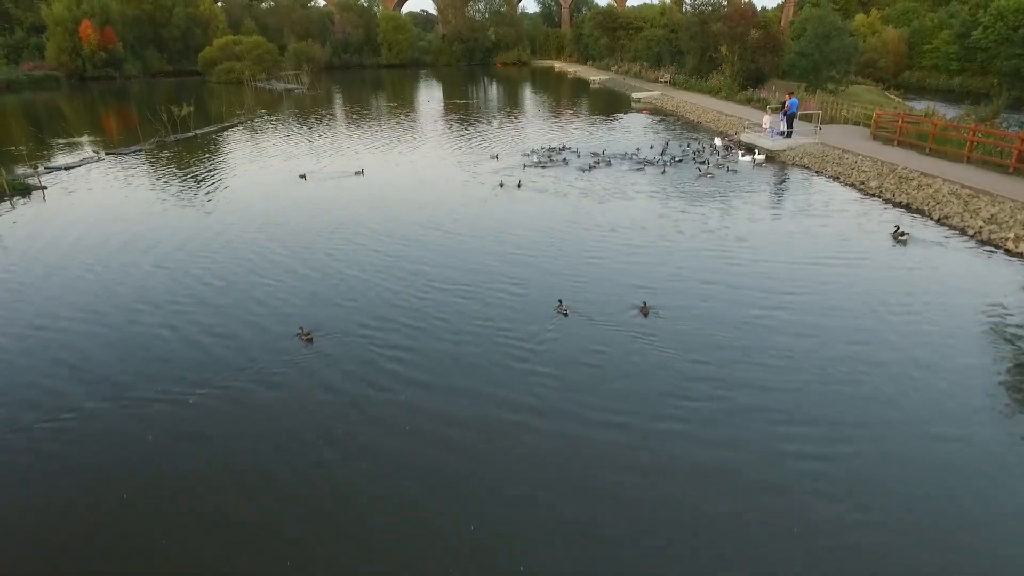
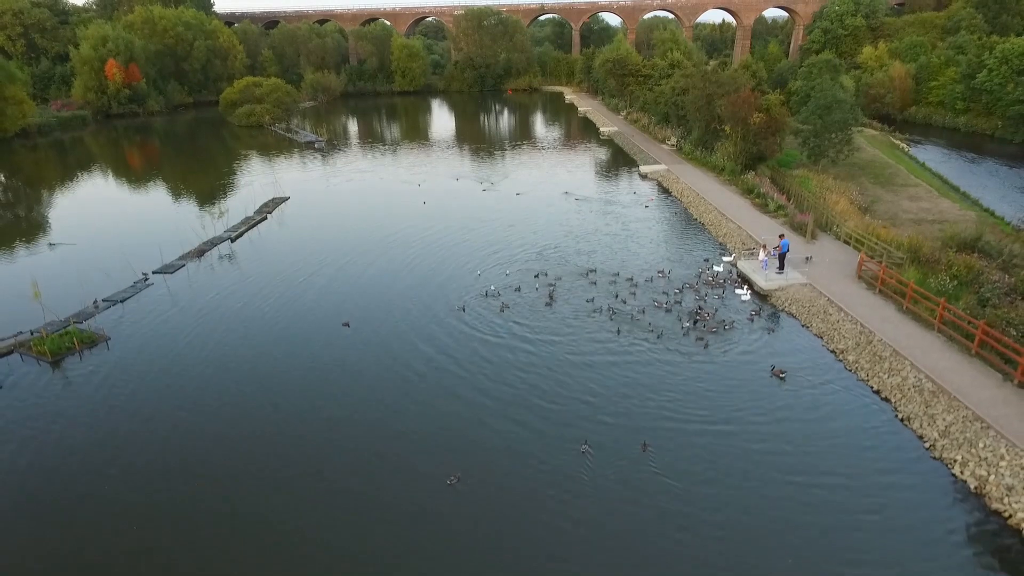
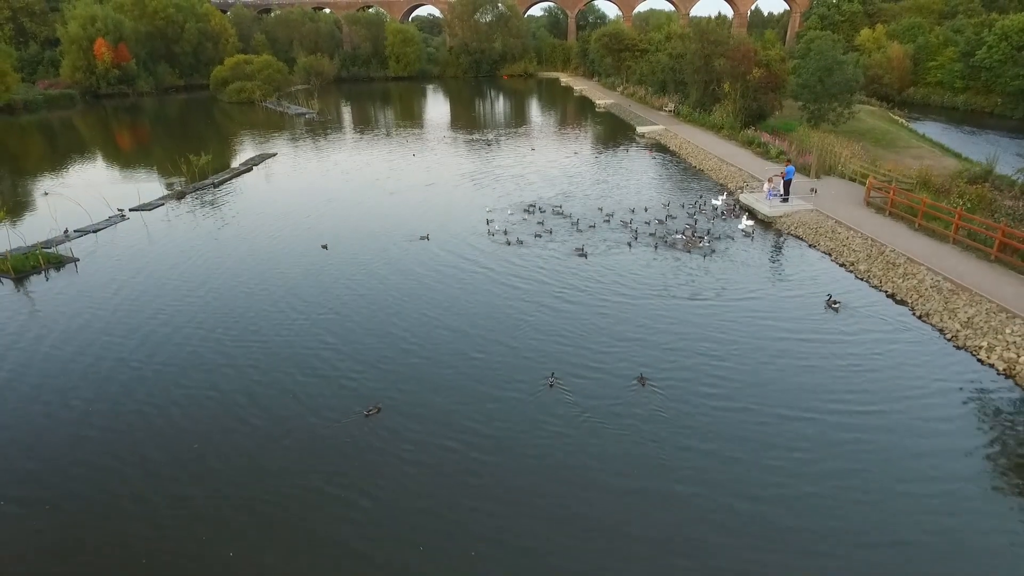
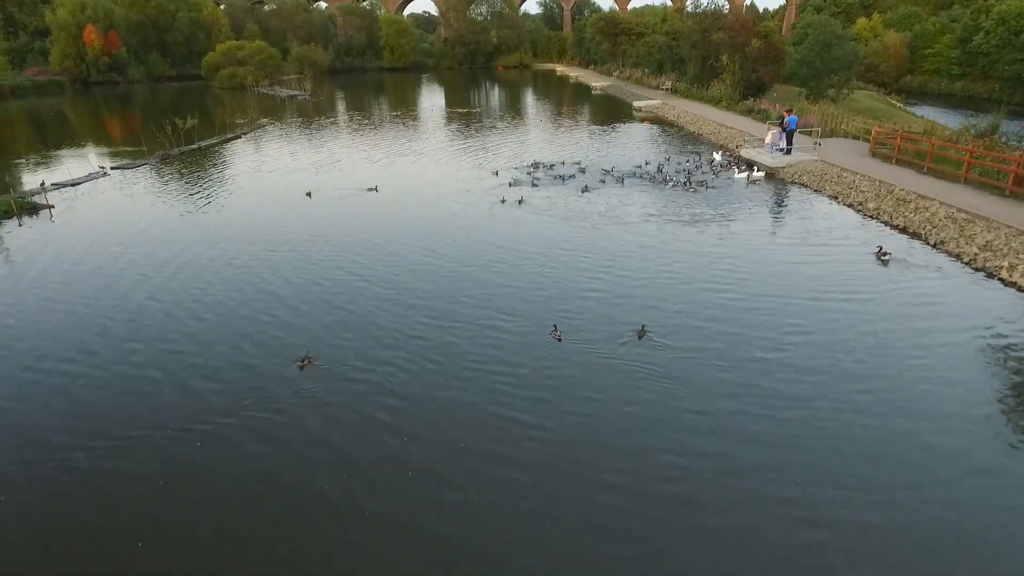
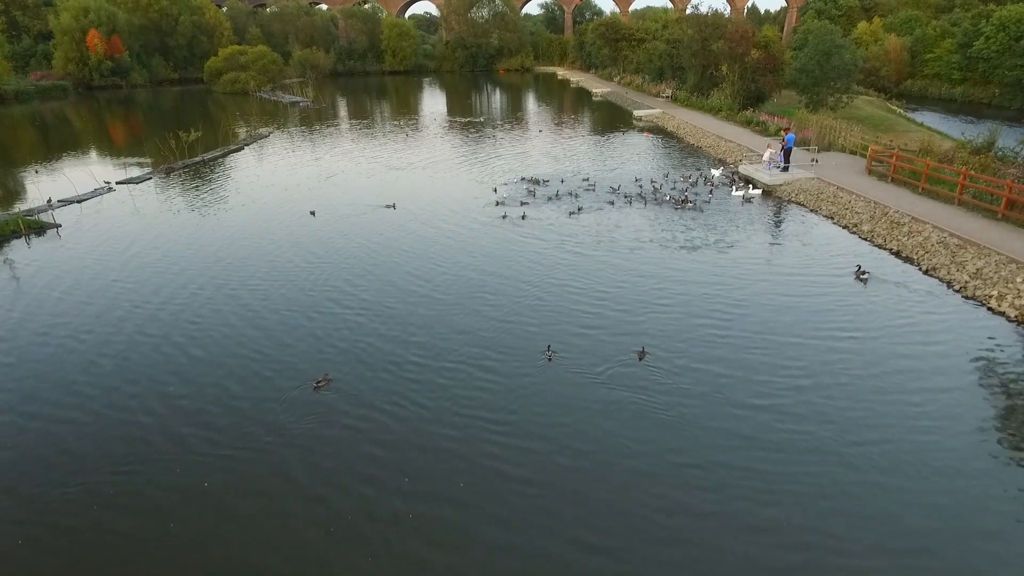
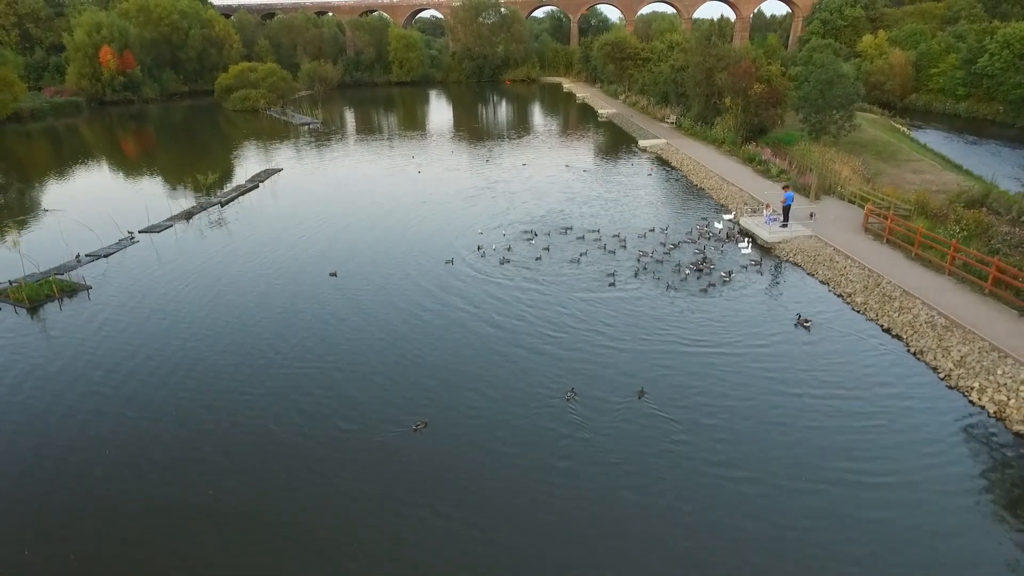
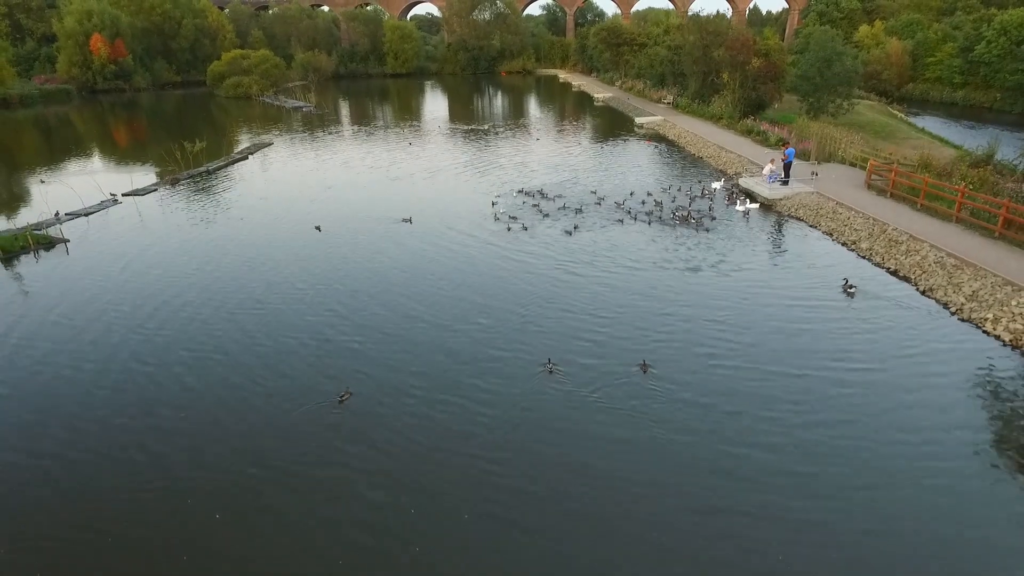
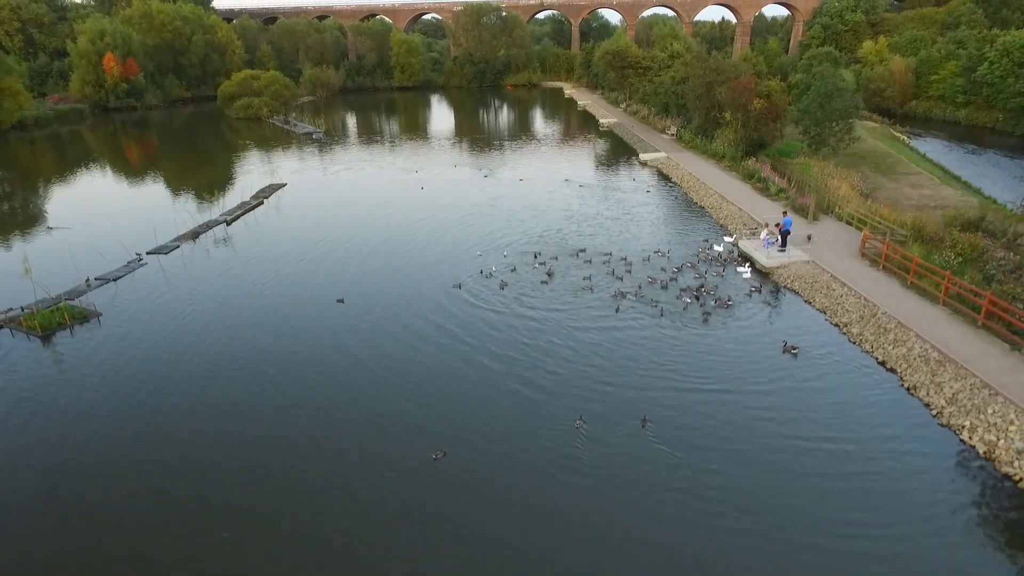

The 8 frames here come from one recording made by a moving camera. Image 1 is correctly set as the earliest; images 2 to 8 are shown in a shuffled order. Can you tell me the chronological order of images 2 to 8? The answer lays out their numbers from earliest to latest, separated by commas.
4, 5, 7, 3, 6, 8, 2
